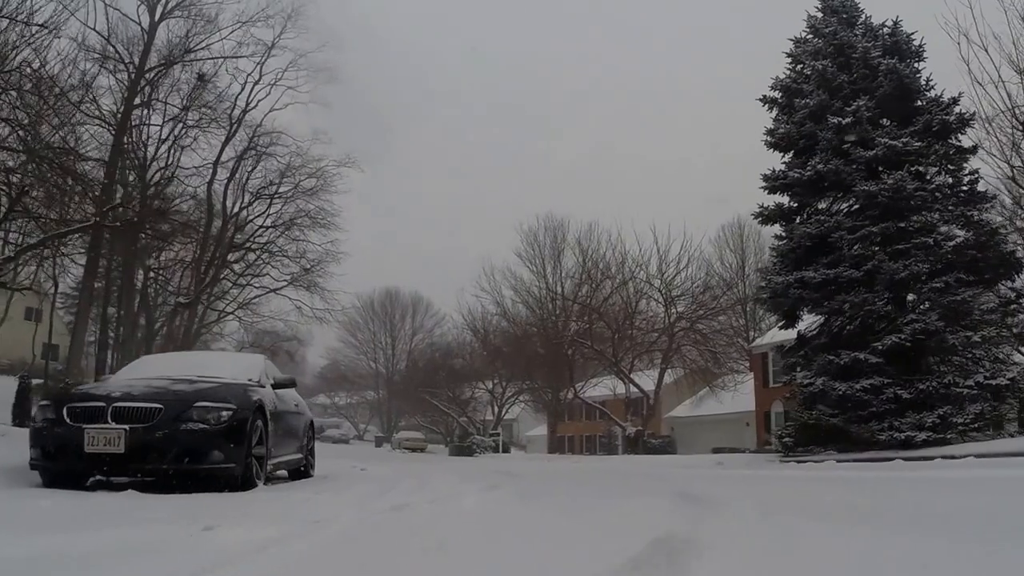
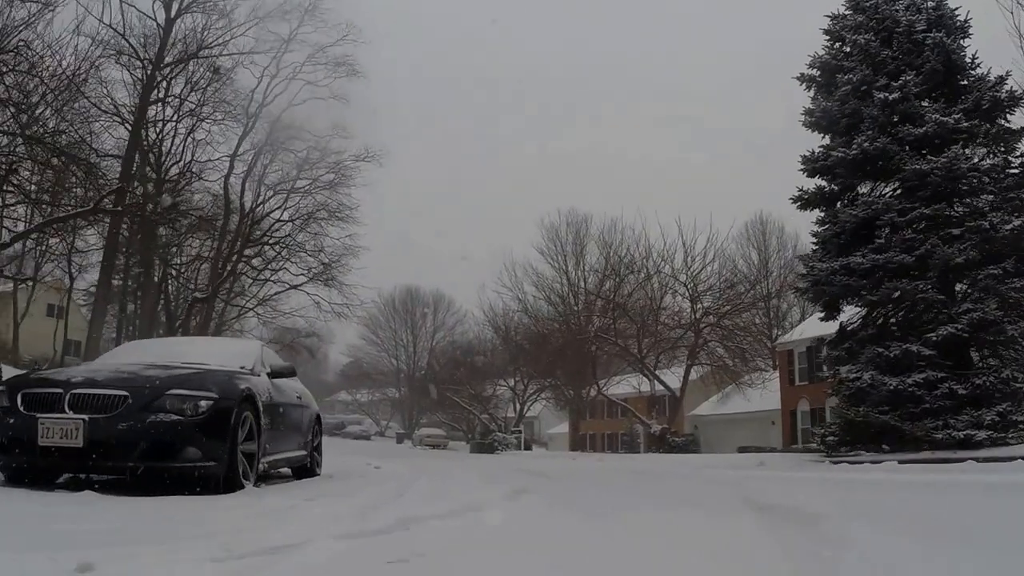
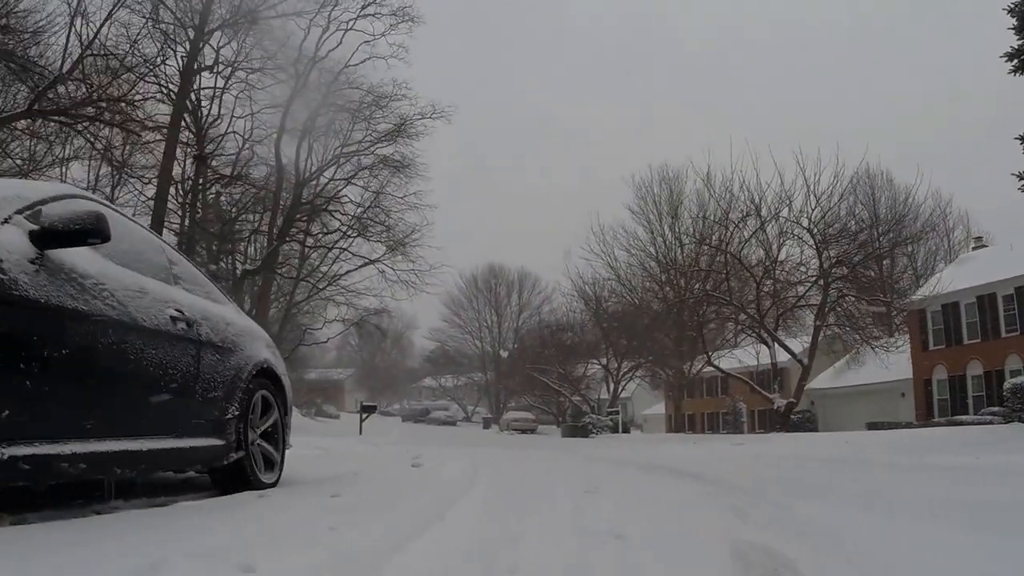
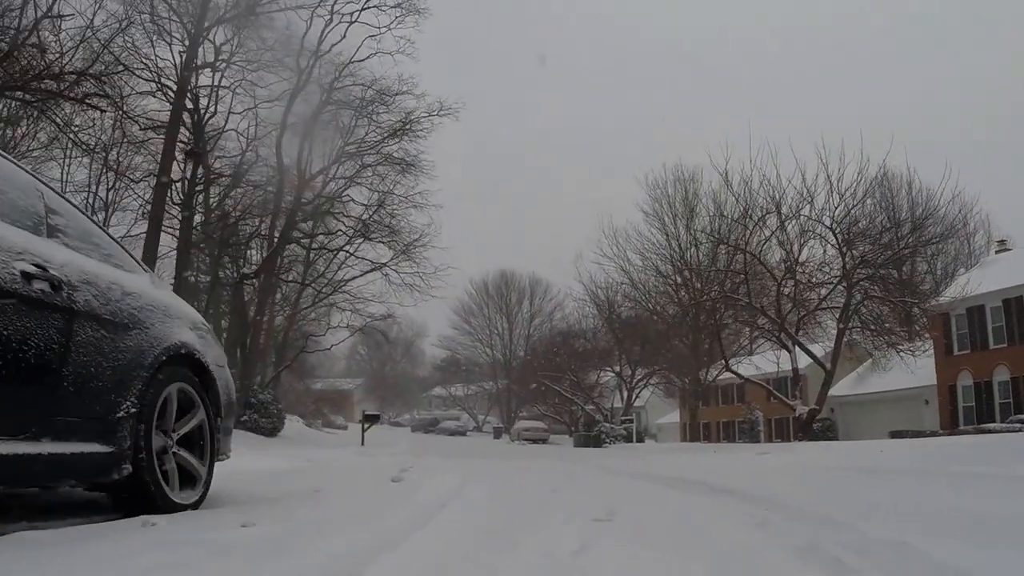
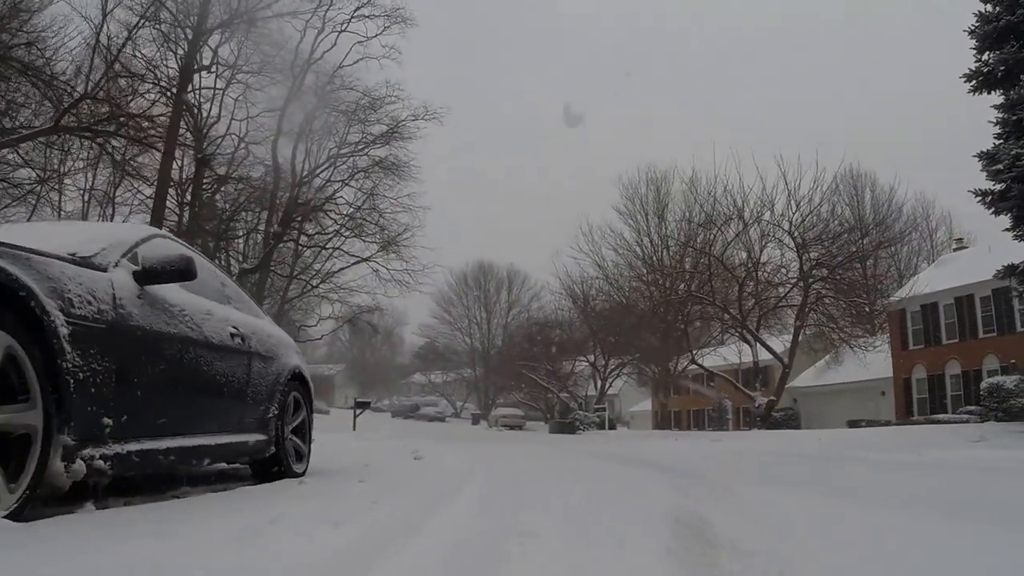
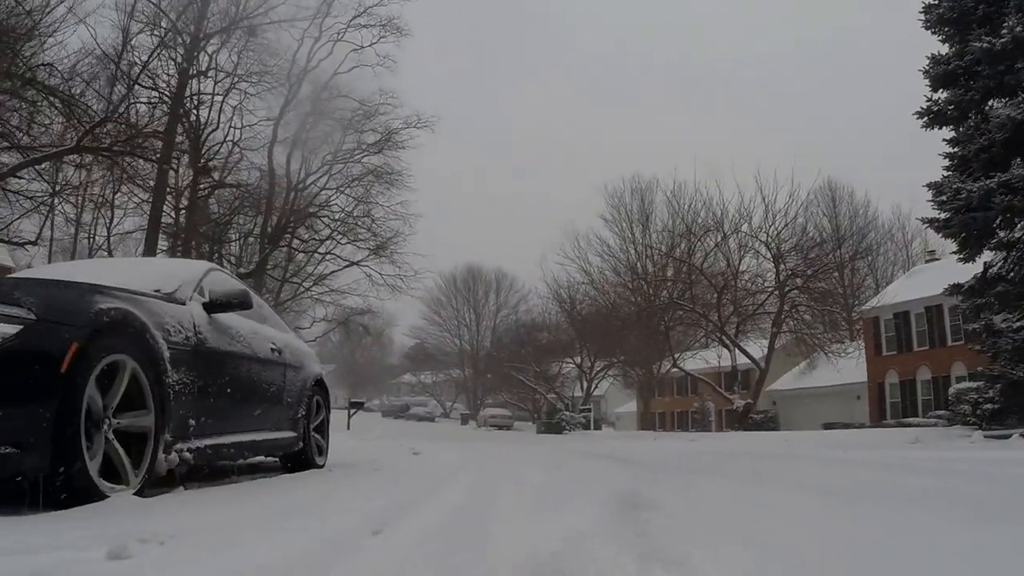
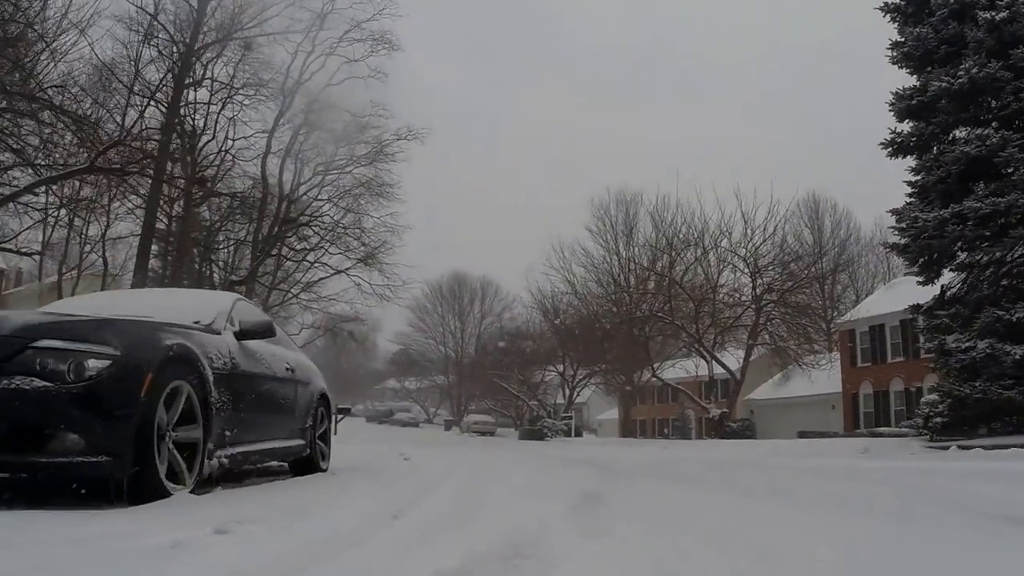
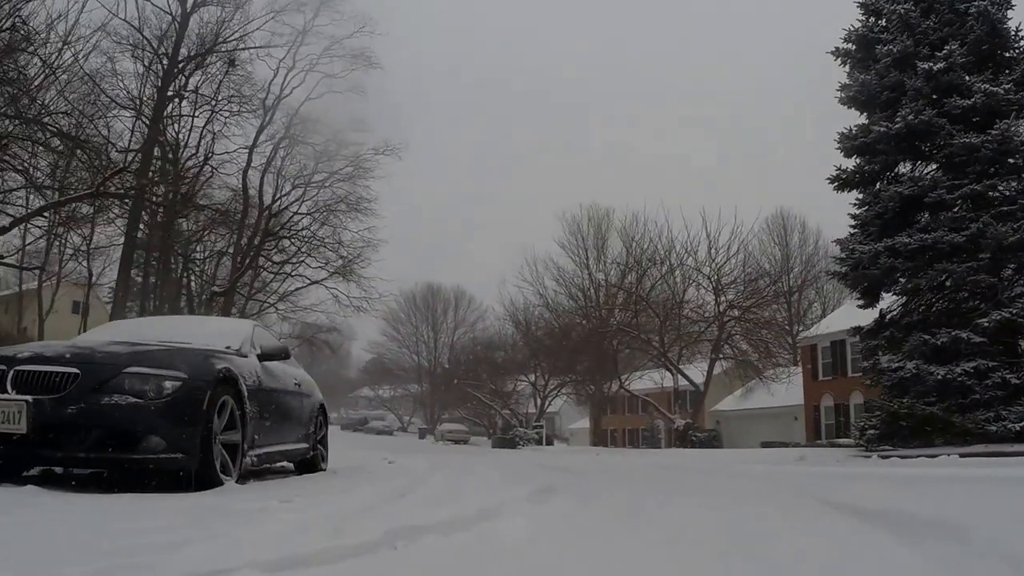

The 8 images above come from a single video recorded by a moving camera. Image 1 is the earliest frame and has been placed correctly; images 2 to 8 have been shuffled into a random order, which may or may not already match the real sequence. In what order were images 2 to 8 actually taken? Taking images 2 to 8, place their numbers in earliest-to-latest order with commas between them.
2, 8, 7, 6, 5, 3, 4
